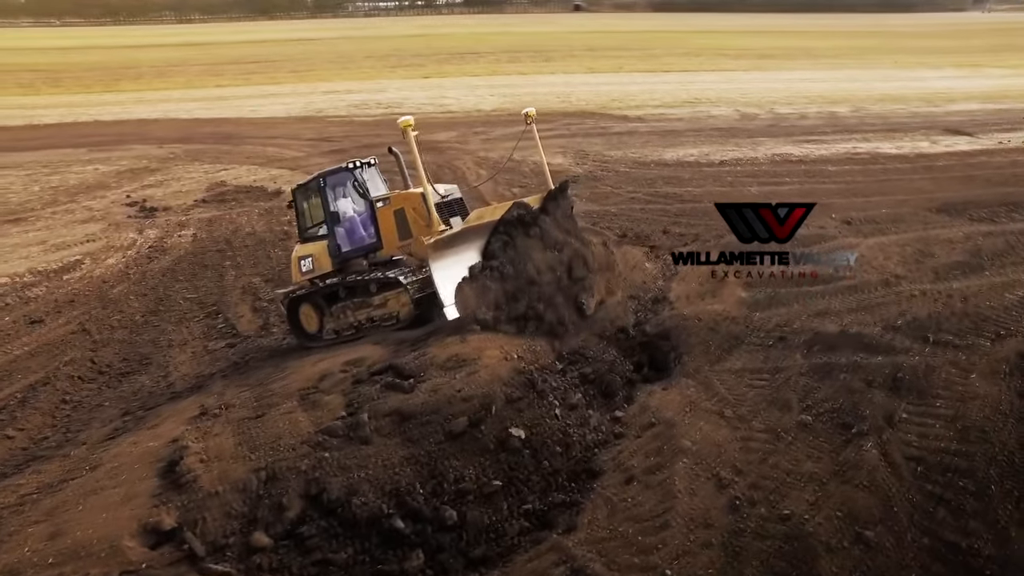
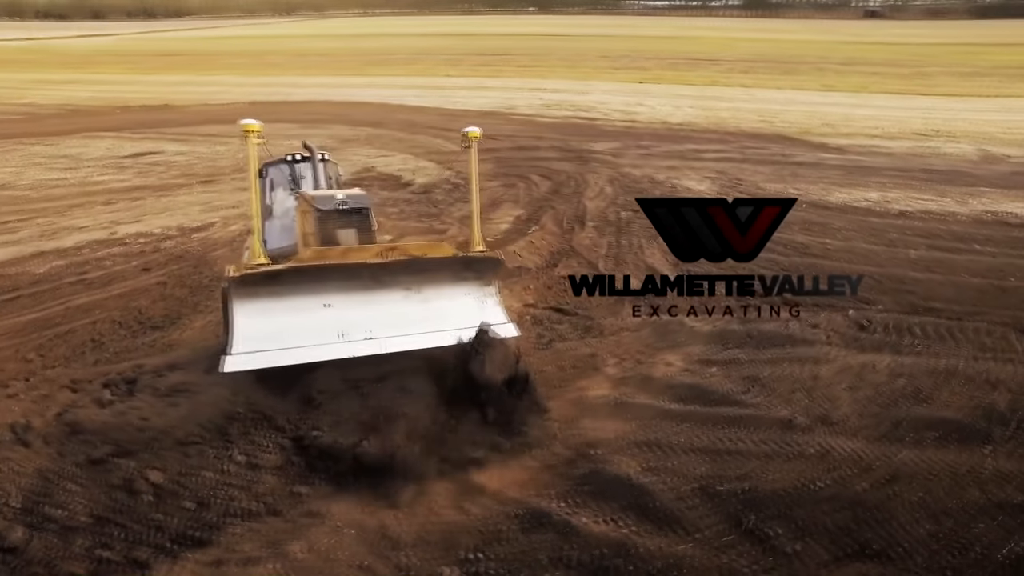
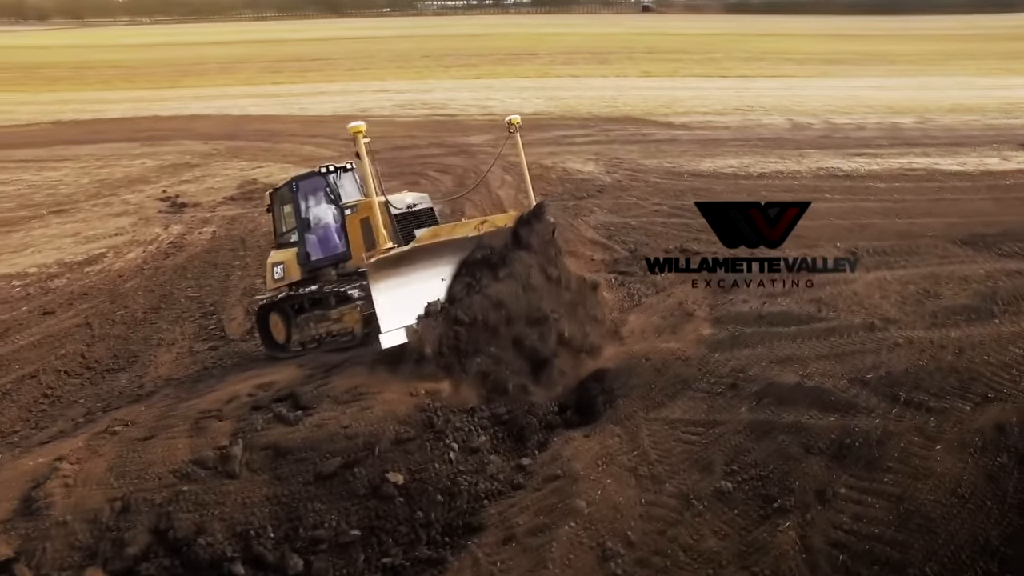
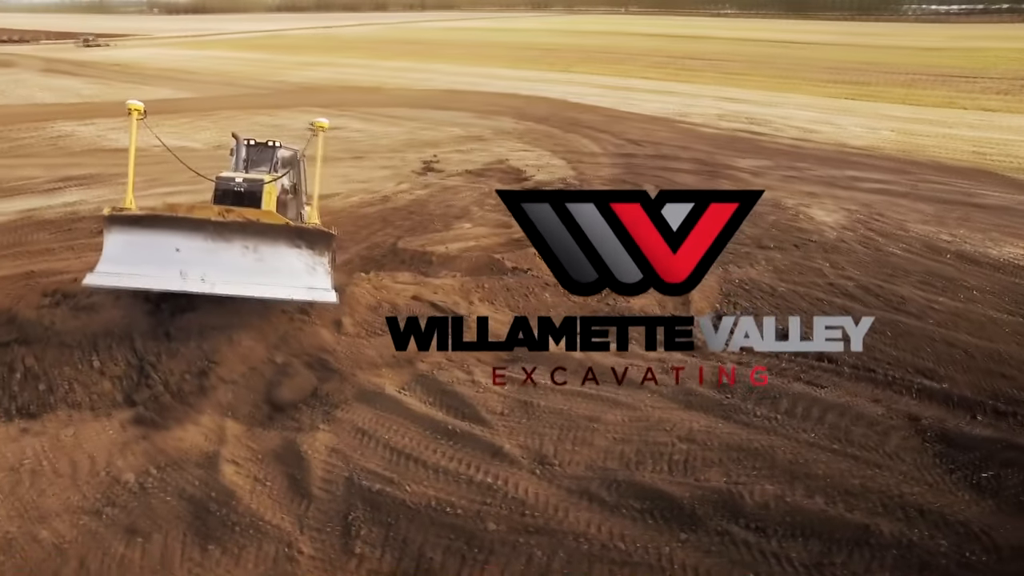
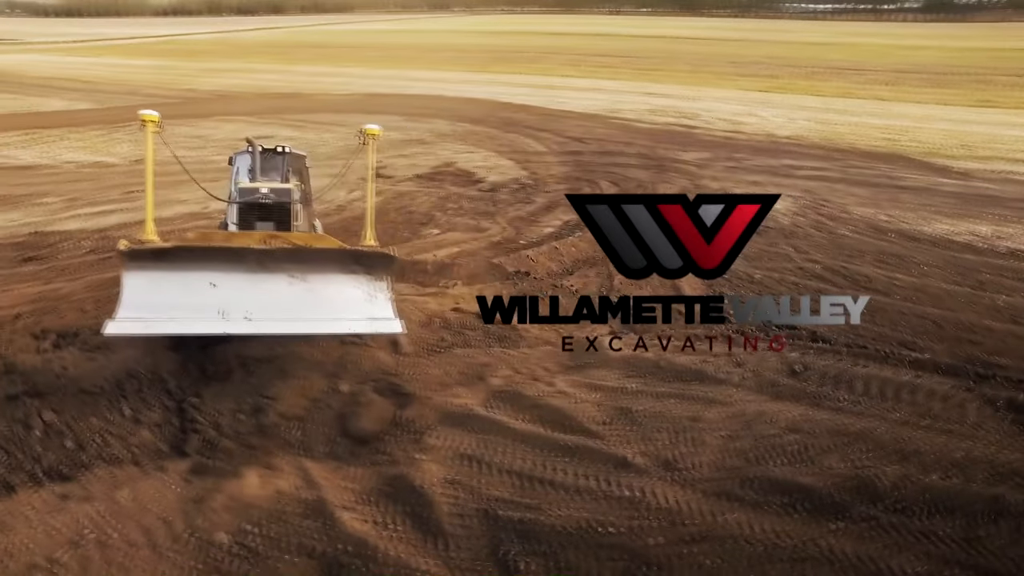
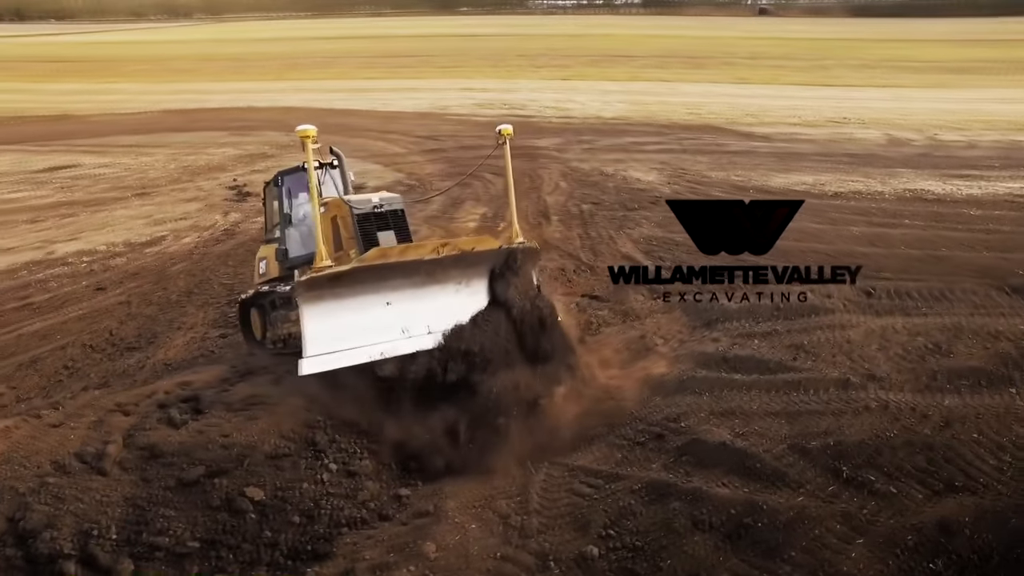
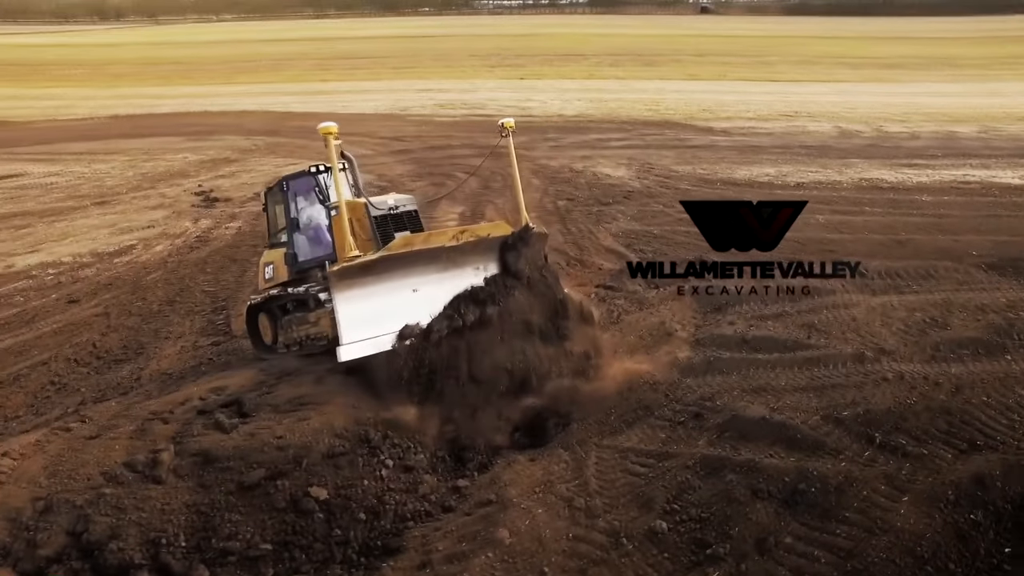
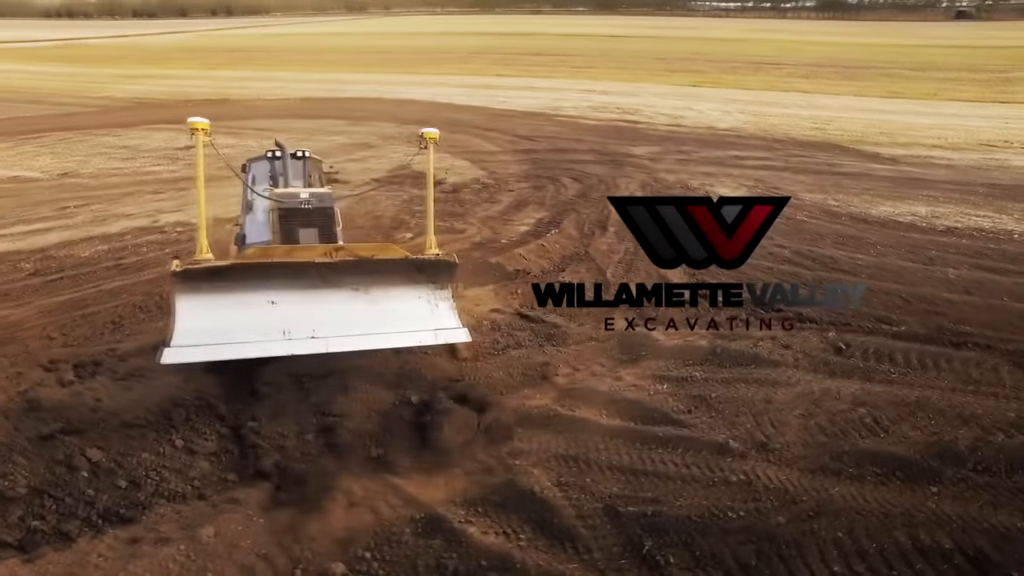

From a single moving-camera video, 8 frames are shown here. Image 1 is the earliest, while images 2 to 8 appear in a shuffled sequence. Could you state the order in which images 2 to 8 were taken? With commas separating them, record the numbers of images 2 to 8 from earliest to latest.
3, 7, 6, 2, 8, 5, 4
